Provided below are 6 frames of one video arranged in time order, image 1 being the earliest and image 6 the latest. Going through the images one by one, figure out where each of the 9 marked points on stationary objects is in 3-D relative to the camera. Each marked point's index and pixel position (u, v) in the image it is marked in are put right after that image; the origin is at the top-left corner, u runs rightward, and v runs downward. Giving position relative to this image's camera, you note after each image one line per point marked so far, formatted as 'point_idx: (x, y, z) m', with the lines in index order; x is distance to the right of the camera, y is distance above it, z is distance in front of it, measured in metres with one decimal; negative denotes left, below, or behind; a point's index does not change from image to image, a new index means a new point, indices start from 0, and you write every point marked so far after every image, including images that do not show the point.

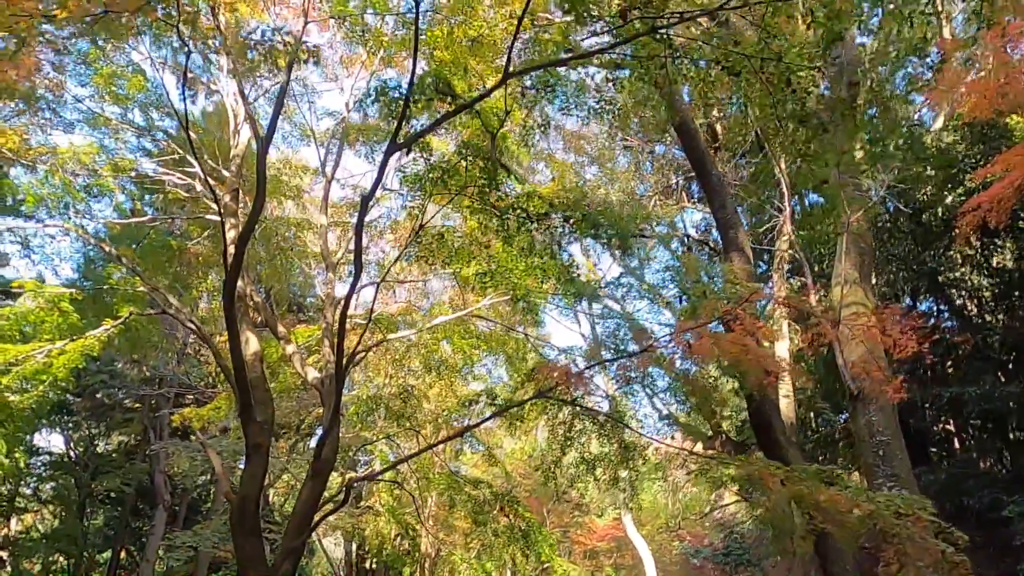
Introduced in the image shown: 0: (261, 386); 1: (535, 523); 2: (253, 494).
0: (-1.7, -0.6, +4.5) m
1: (+0.3, -3.1, +9.0) m
2: (-1.6, -1.2, +4.1) m
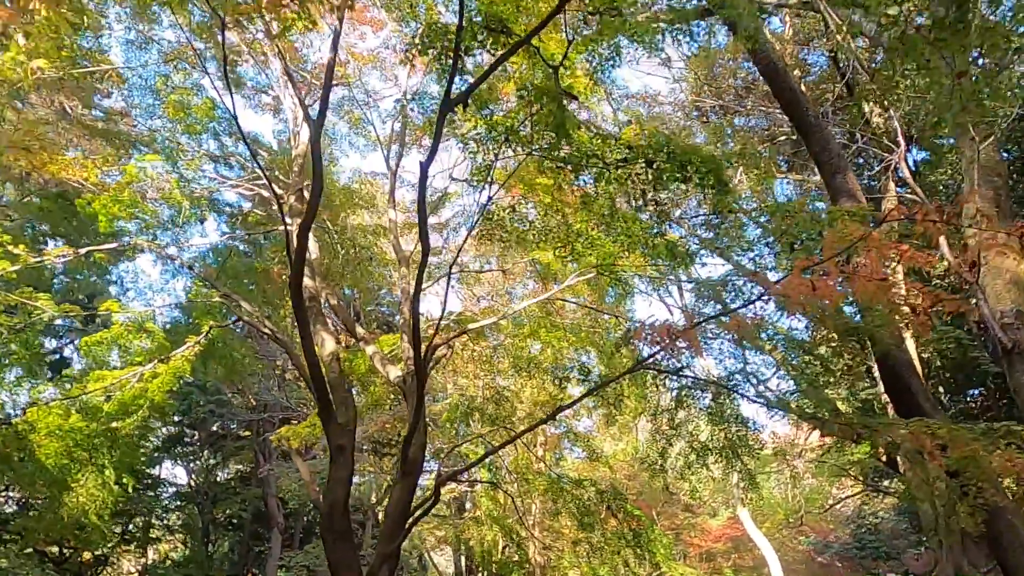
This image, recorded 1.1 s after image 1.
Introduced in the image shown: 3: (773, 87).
0: (-1.1, -0.6, +4.3) m
1: (+1.7, -2.9, +8.4) m
2: (-1.0, -1.2, +3.8) m
3: (+2.1, +1.6, +5.3) m
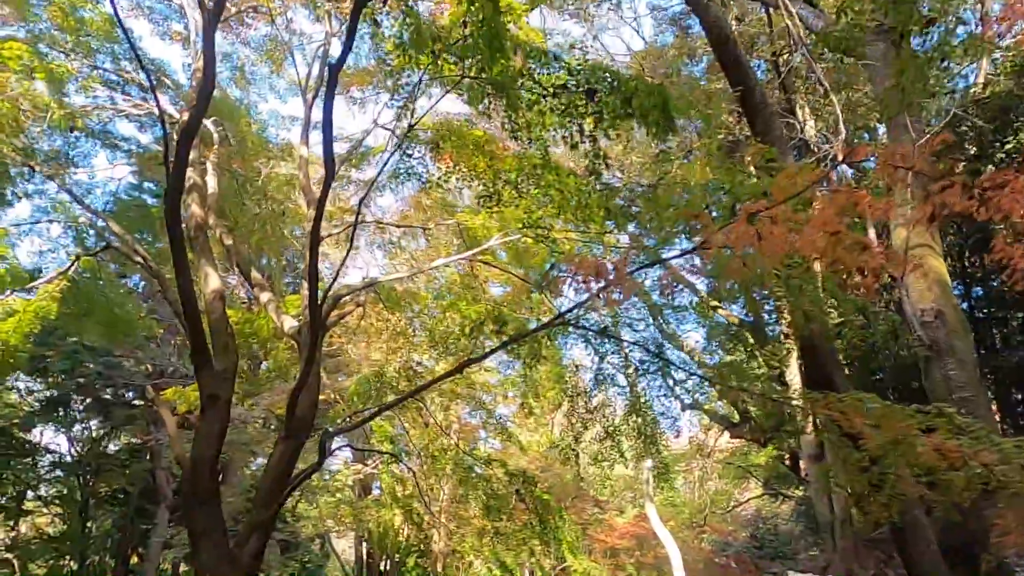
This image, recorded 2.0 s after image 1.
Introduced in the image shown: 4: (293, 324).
0: (-1.7, -0.2, +3.8) m
1: (+0.5, -2.7, +8.2) m
2: (-1.5, -0.8, +3.3) m
3: (+1.6, +1.7, +5.1) m
4: (-1.6, -0.2, +4.8) m
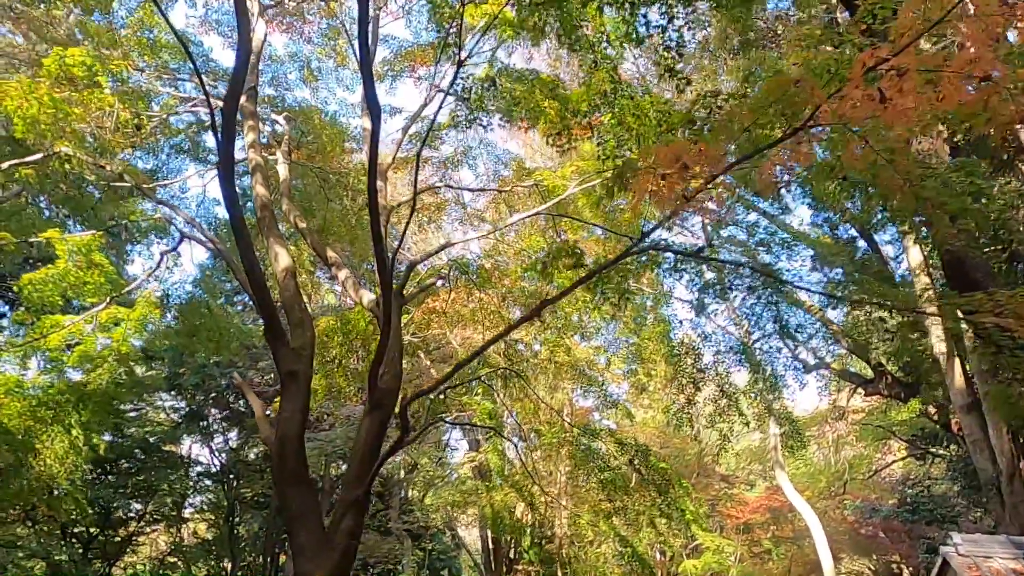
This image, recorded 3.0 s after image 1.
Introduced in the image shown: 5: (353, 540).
0: (-1.2, -0.1, +3.6) m
1: (+1.9, -2.2, +7.7) m
2: (-1.0, -0.7, +3.2) m
3: (+2.0, +2.2, +4.5) m
4: (-1.0, -0.1, +4.7) m
5: (-0.8, -1.2, +3.2) m
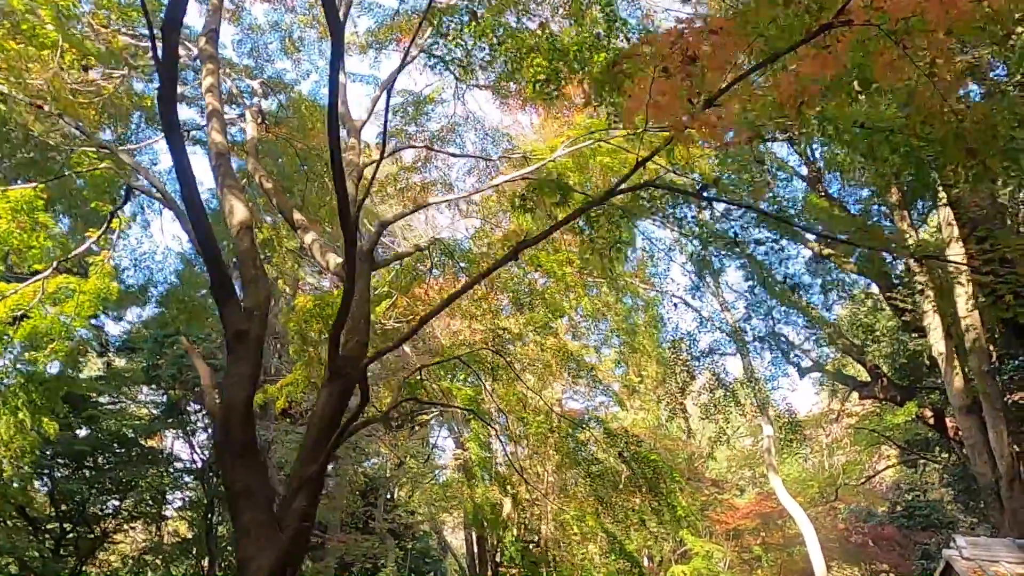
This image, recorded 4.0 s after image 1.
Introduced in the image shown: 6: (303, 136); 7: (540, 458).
0: (-1.3, +0.1, +3.3) m
1: (+1.7, -2.1, +7.4) m
2: (-1.2, -0.5, +2.8) m
3: (+2.0, +2.4, +4.2) m
4: (-1.1, +0.1, +4.3) m
5: (-0.9, -1.0, +2.8) m
6: (-2.1, +1.5, +7.0) m
7: (+0.3, -2.1, +8.4) m
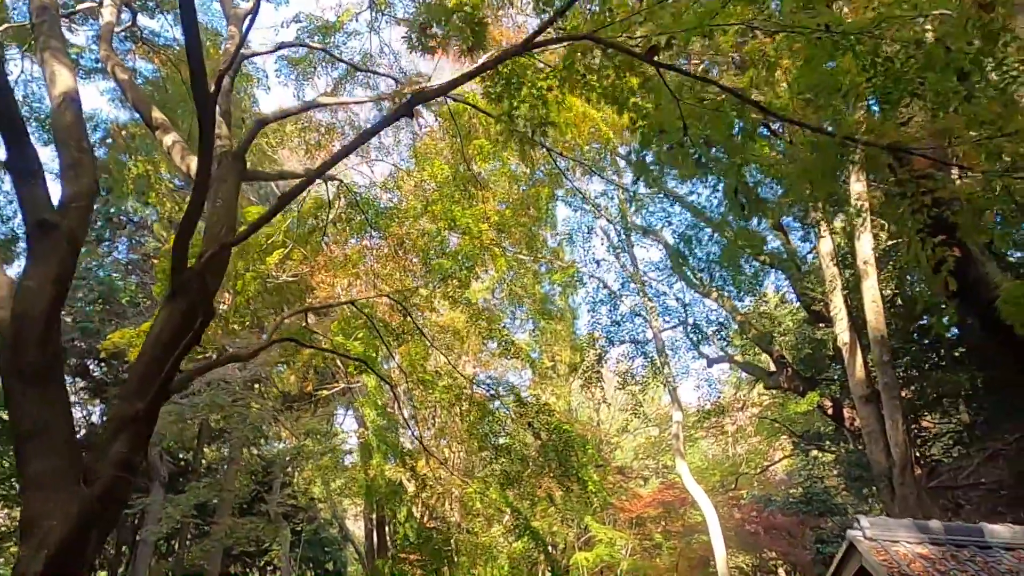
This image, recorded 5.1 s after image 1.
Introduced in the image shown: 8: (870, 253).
0: (-1.7, +0.5, +2.6) m
1: (+0.7, -1.7, +7.0) m
2: (-1.5, -0.1, +2.2) m
3: (+1.6, +2.6, +3.9) m
4: (-1.6, +0.5, +3.6) m
5: (-1.3, -0.6, +2.2) m
6: (-2.9, +2.0, +6.1) m
7: (-0.8, -1.7, +7.9) m
8: (+5.3, +0.5, +9.8) m
